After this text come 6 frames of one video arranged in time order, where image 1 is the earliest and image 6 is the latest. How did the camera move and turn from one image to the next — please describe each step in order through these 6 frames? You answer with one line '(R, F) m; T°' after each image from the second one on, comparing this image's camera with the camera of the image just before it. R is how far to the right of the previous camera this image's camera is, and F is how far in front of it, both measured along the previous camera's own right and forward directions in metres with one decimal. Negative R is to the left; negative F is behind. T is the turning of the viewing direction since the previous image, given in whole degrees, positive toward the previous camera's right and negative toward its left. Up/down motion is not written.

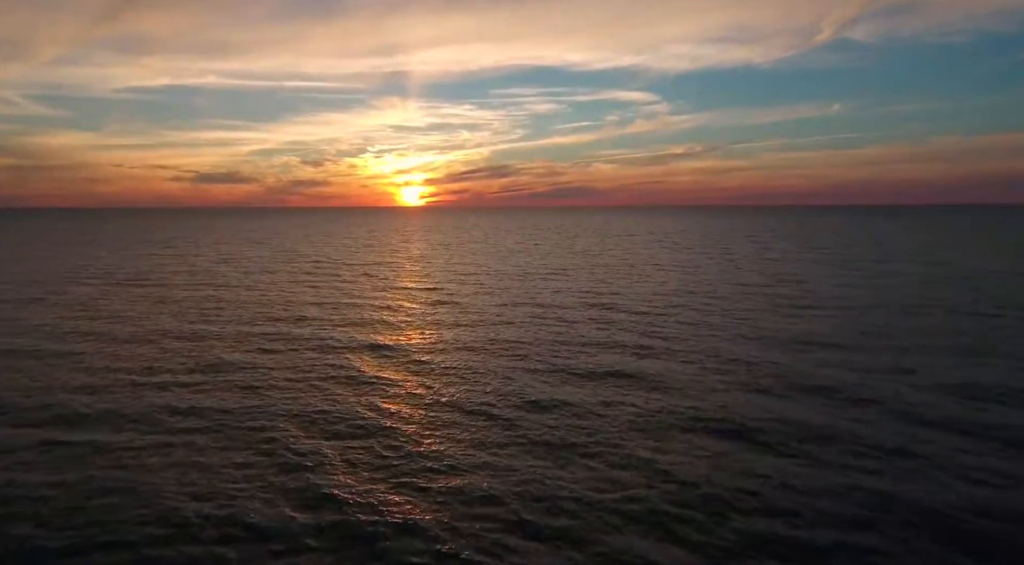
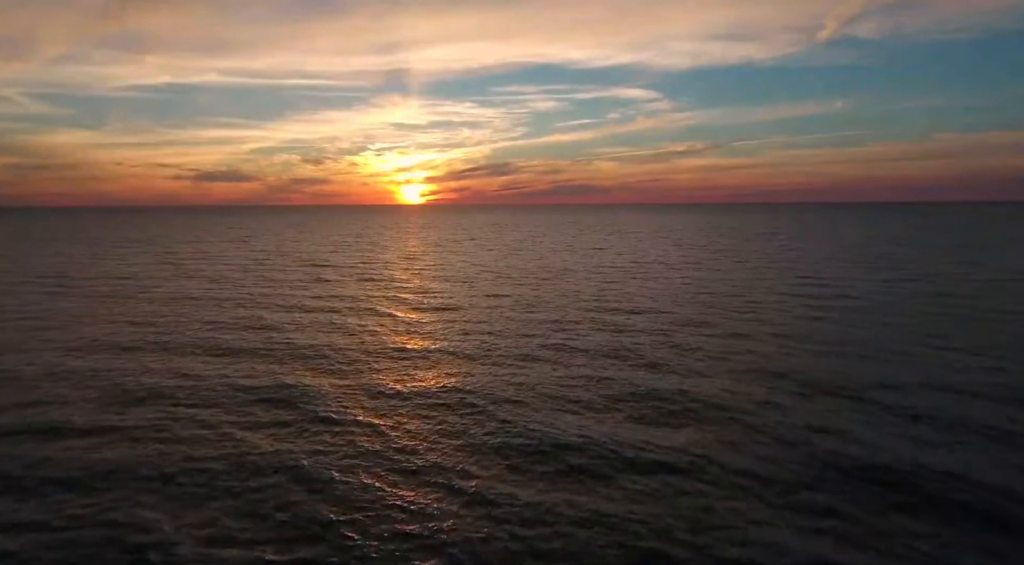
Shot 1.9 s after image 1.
(+0.2, +5.2) m; 0°
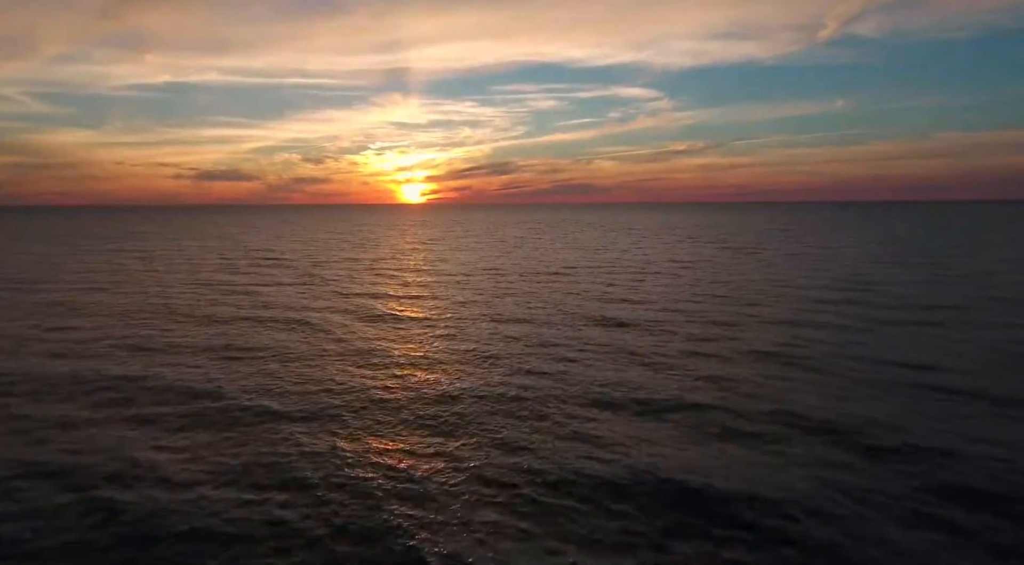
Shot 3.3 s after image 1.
(+0.1, +4.8) m; 0°
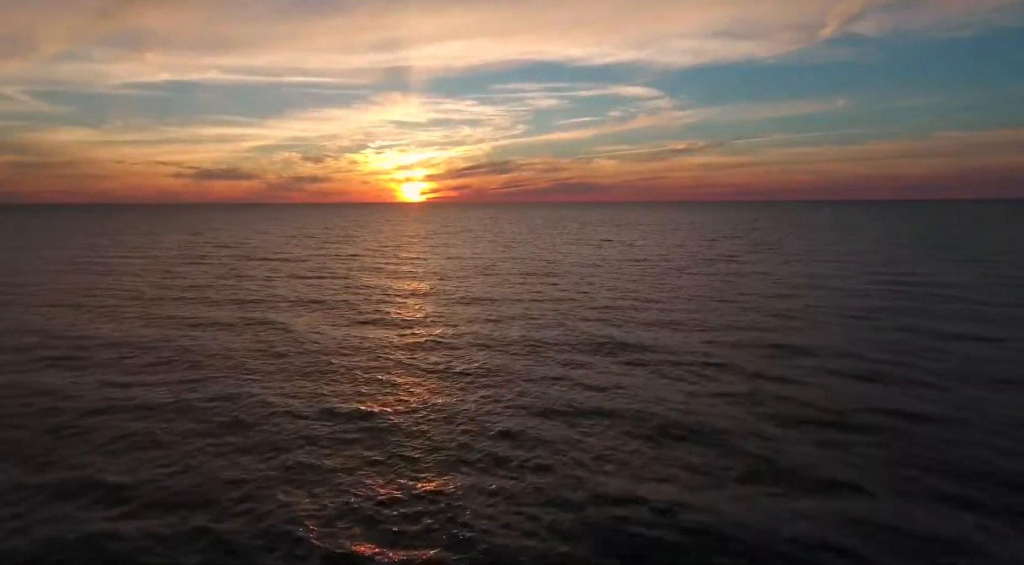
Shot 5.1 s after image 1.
(+0.2, +4.5) m; 0°
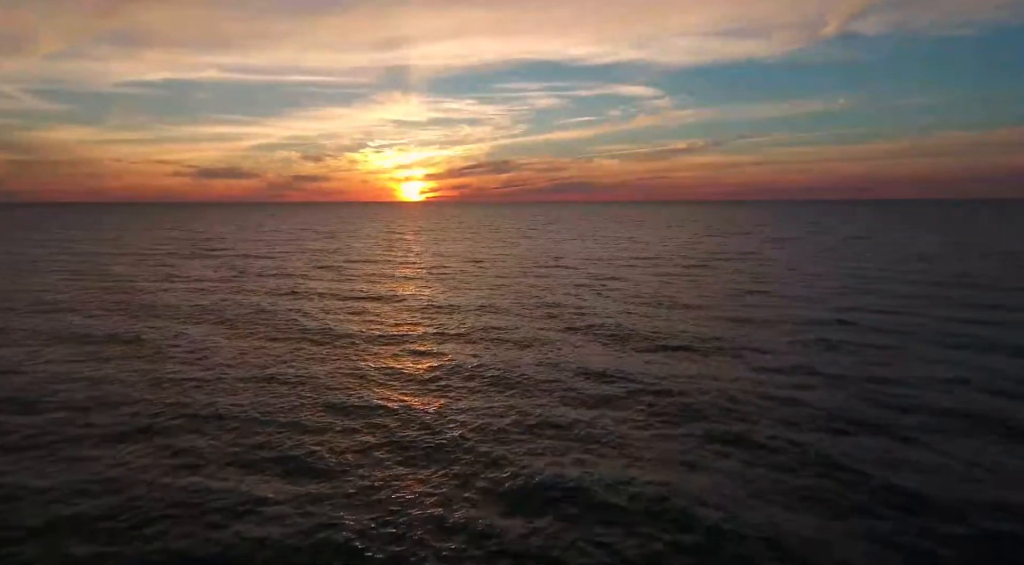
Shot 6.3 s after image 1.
(+0.1, +4.4) m; 0°
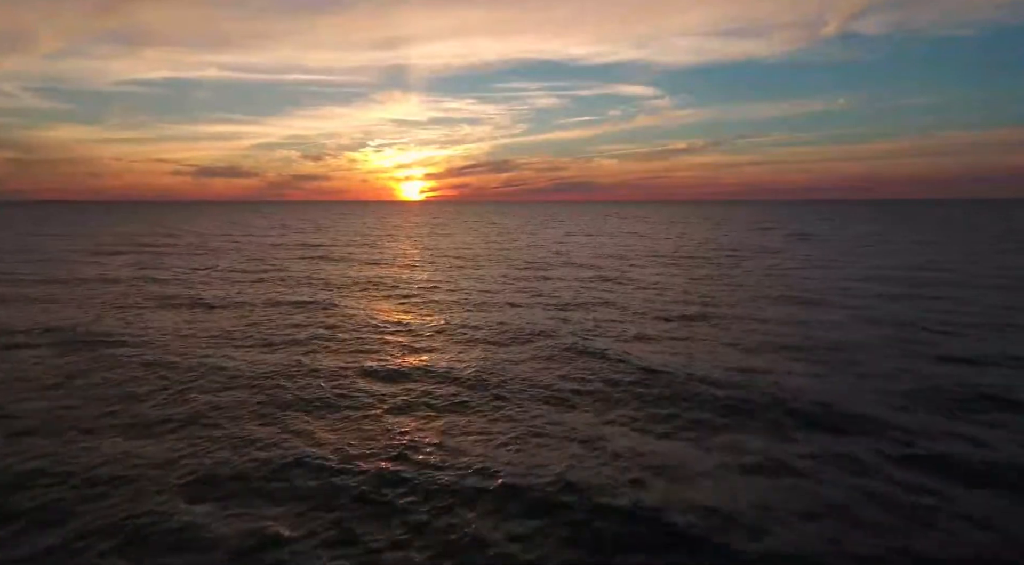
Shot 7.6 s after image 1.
(0.0, +4.5) m; 0°
